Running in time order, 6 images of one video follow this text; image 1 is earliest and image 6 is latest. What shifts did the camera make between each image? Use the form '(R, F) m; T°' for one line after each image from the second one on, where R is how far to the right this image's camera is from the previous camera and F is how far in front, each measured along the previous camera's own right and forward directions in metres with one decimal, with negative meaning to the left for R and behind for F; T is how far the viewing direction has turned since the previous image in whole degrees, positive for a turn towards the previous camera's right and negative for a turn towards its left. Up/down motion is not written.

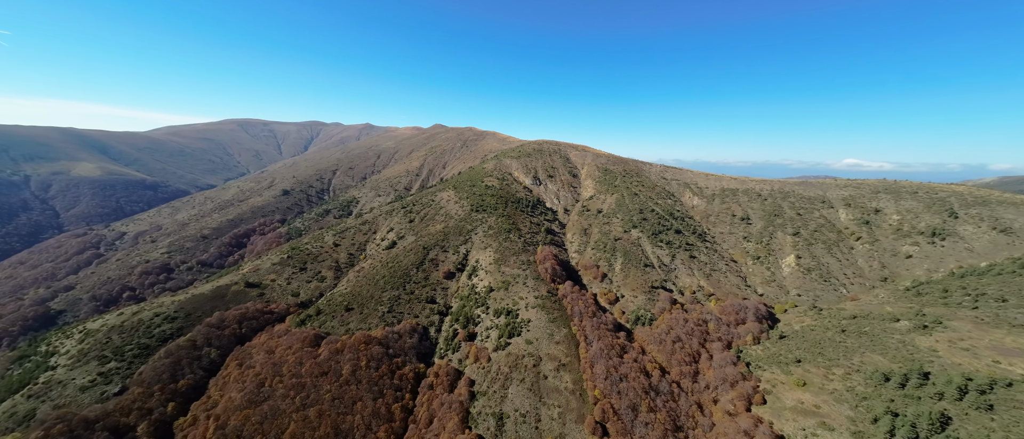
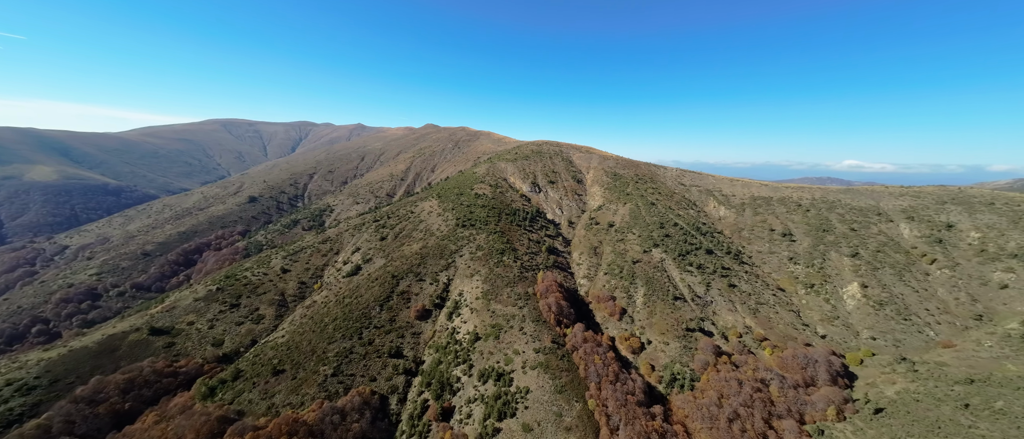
(+0.8, +15.1) m; 0°
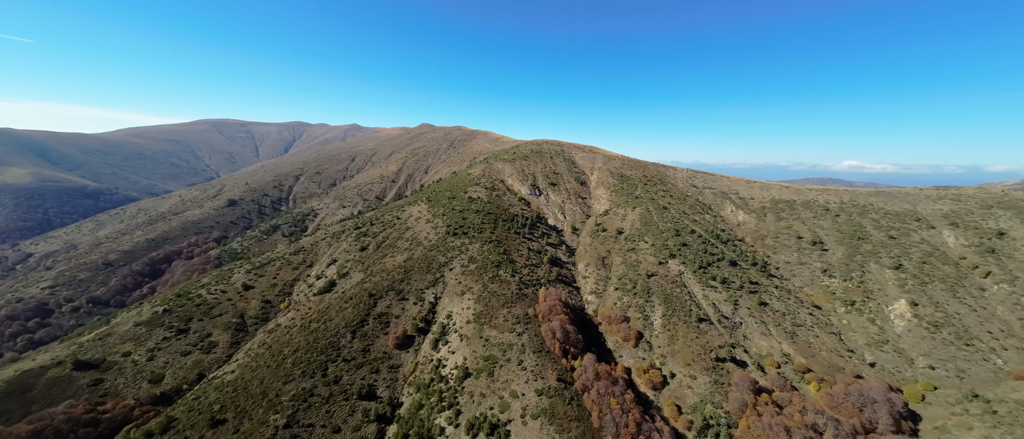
(+0.3, +7.8) m; 0°
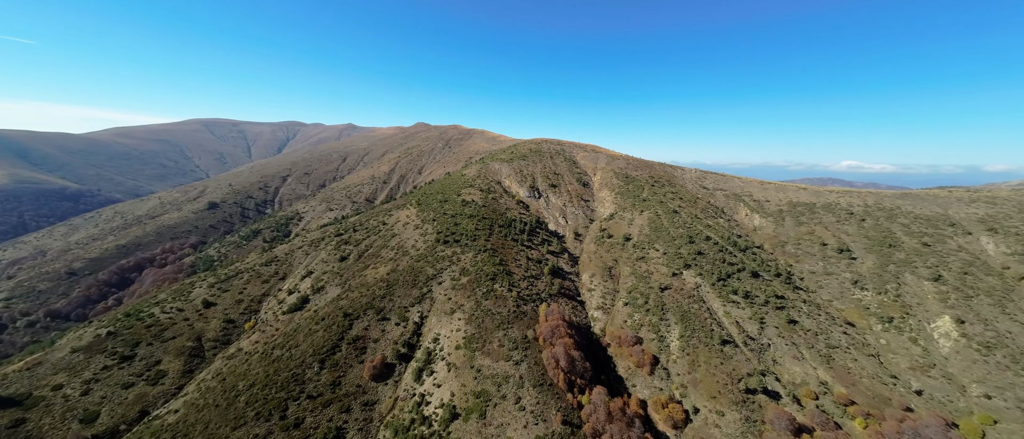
(+0.3, +6.0) m; 0°
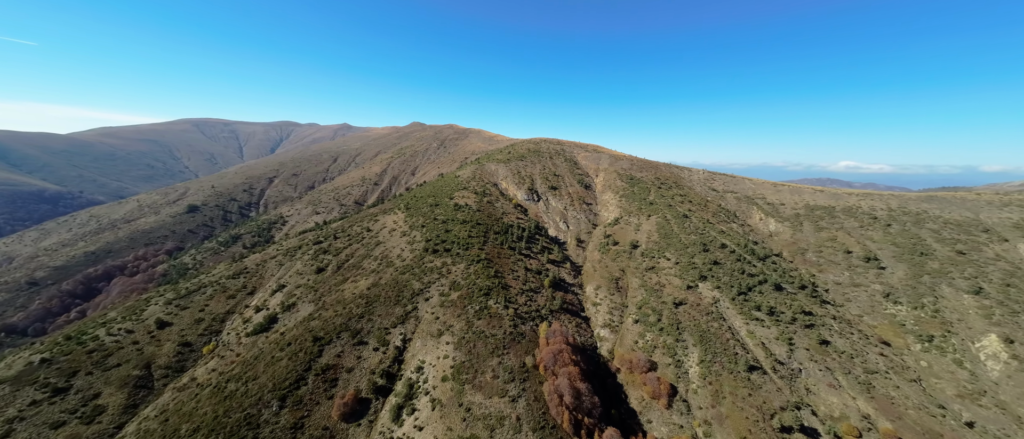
(+0.2, +5.2) m; 0°
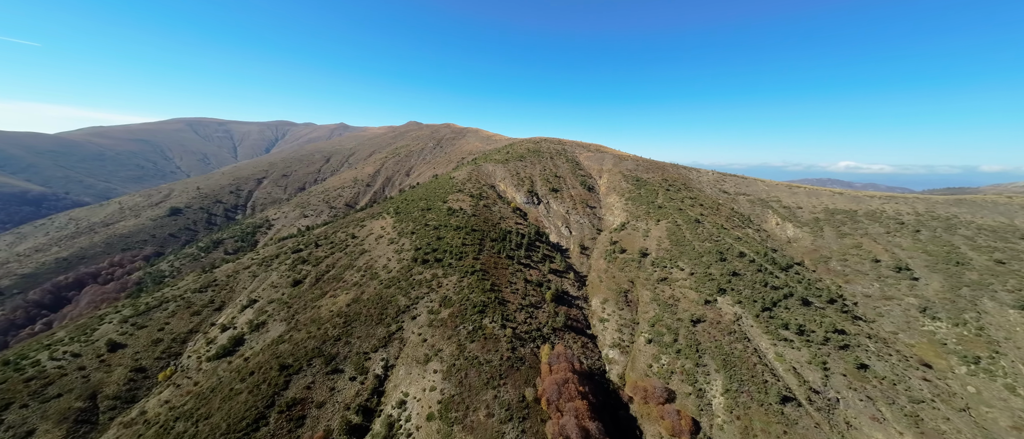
(+0.1, +4.6) m; 0°
